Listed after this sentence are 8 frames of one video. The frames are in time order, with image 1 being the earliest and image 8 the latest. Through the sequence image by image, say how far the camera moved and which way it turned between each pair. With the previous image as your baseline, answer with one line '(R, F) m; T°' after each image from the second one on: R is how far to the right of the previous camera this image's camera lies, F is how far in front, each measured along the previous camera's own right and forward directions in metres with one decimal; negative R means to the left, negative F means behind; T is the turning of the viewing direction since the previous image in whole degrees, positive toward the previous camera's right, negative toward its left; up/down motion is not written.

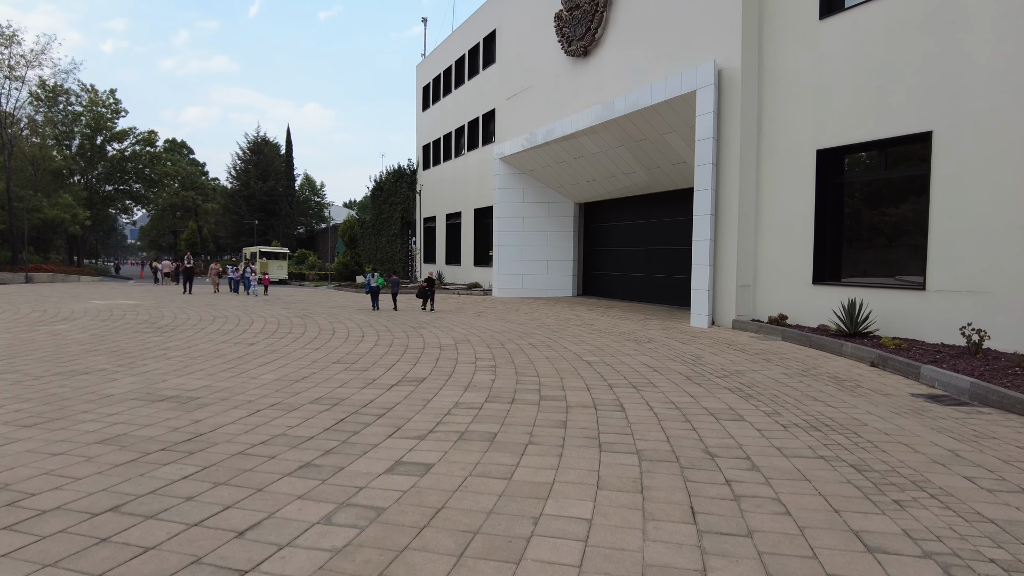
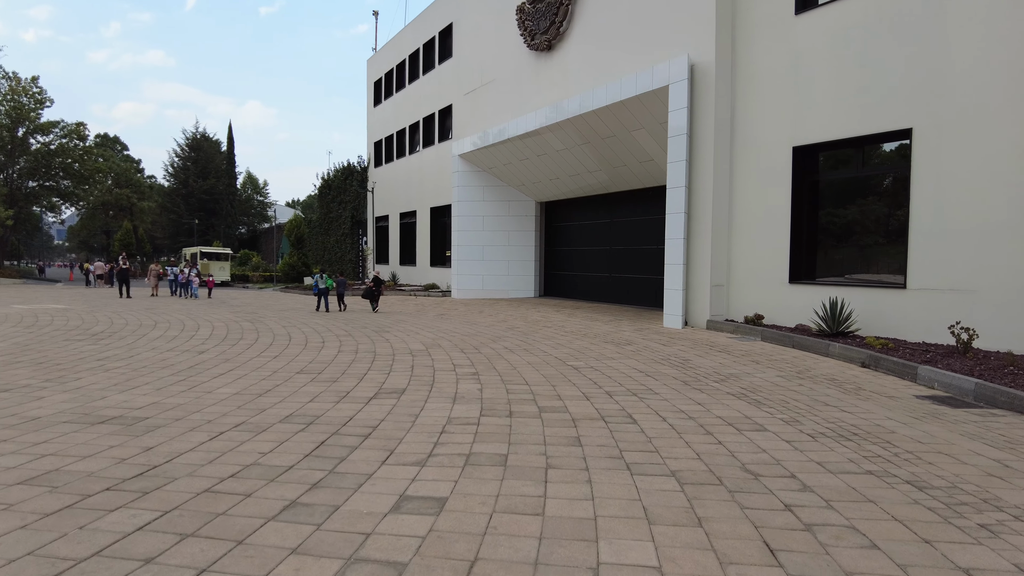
(-0.4, +0.6) m; +5°
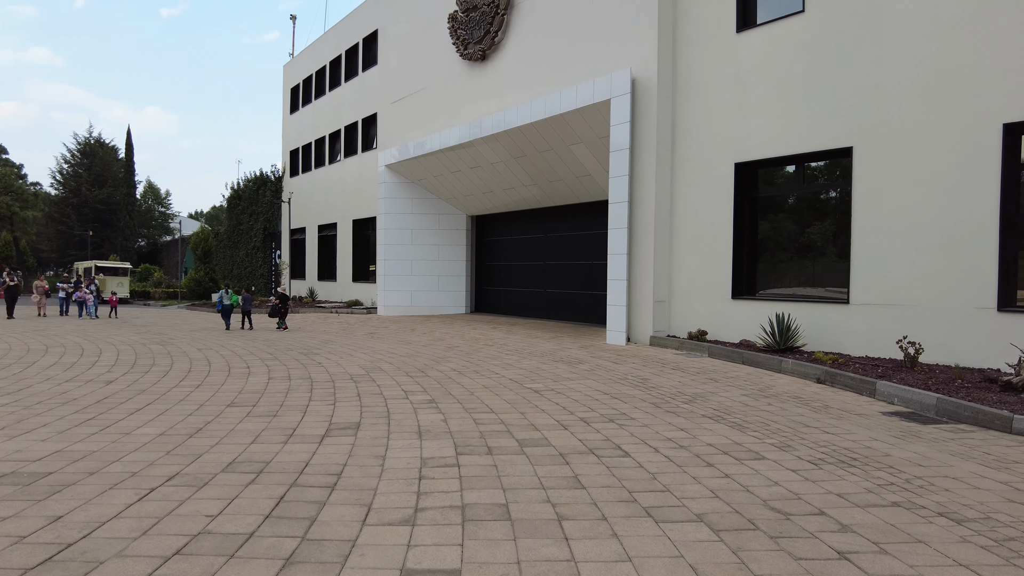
(-0.5, +0.6) m; +7°
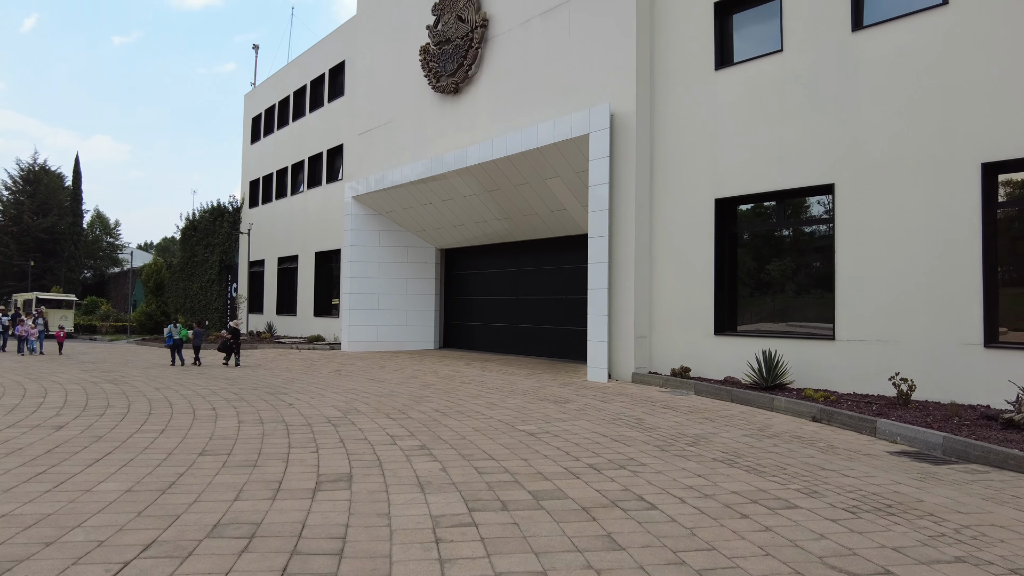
(-0.4, +0.4) m; +4°
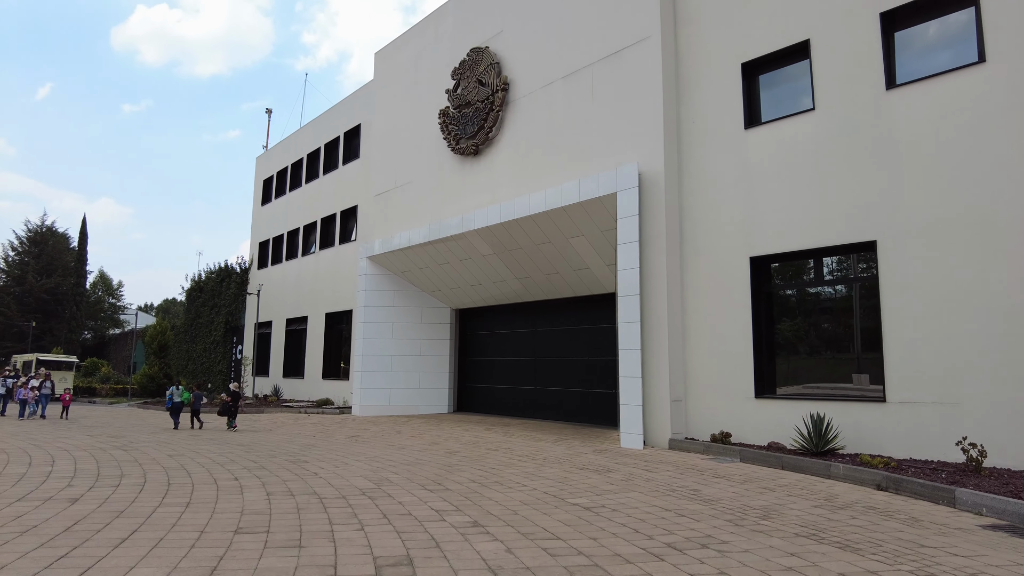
(-0.5, +0.4) m; 0°
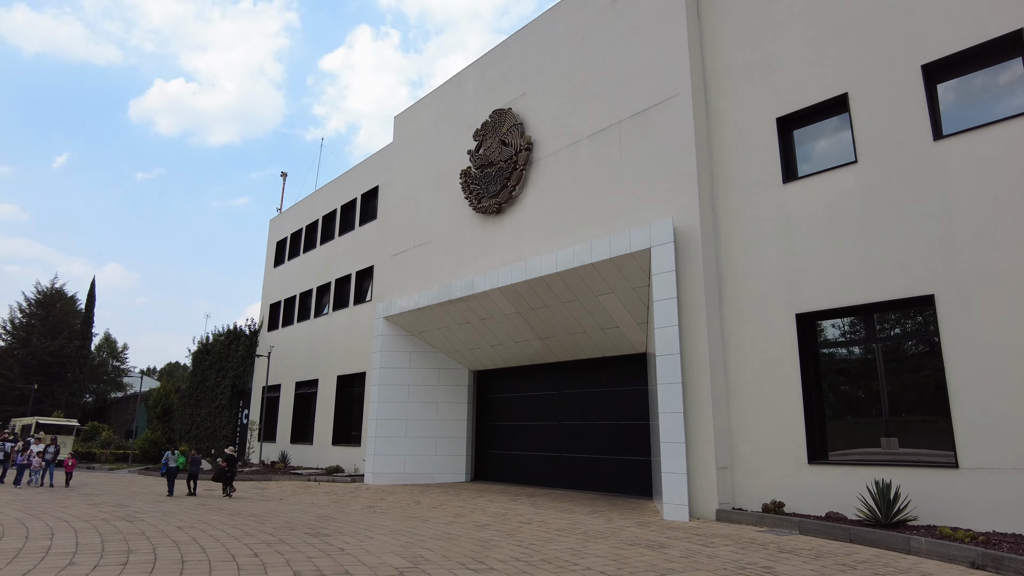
(-0.5, +0.5) m; 0°
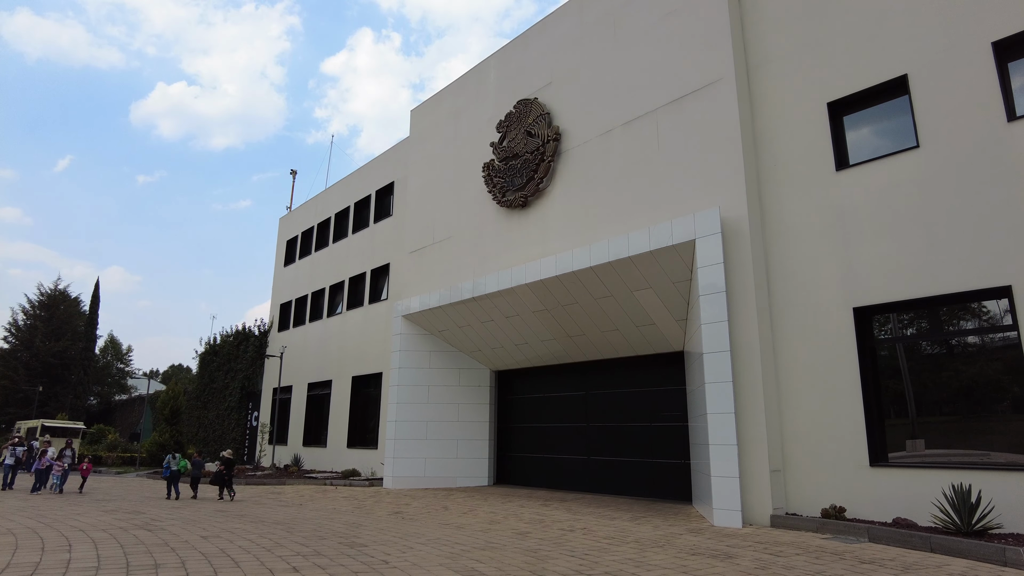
(-0.6, +0.6) m; 0°
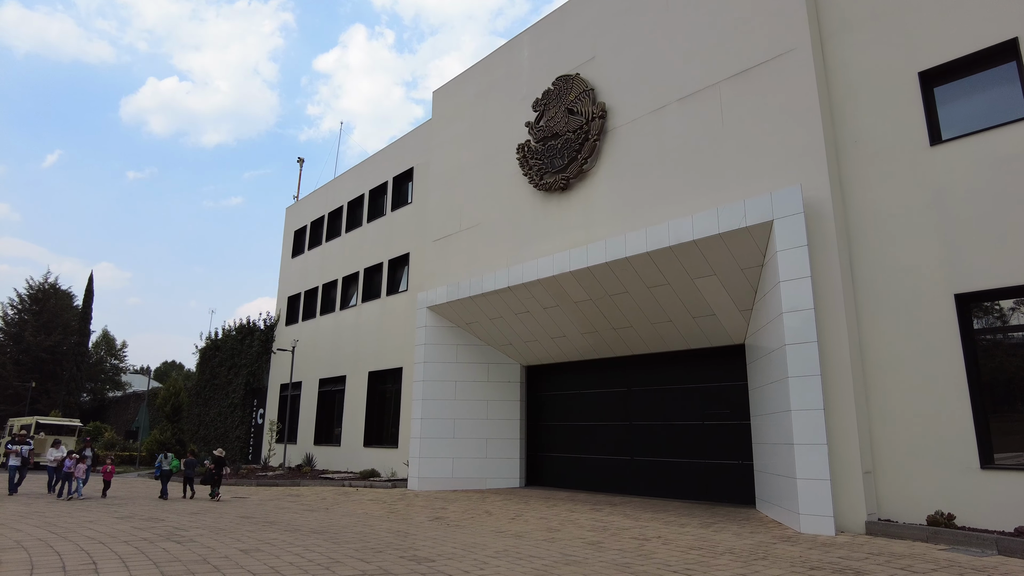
(-1.1, +1.0) m; +1°
